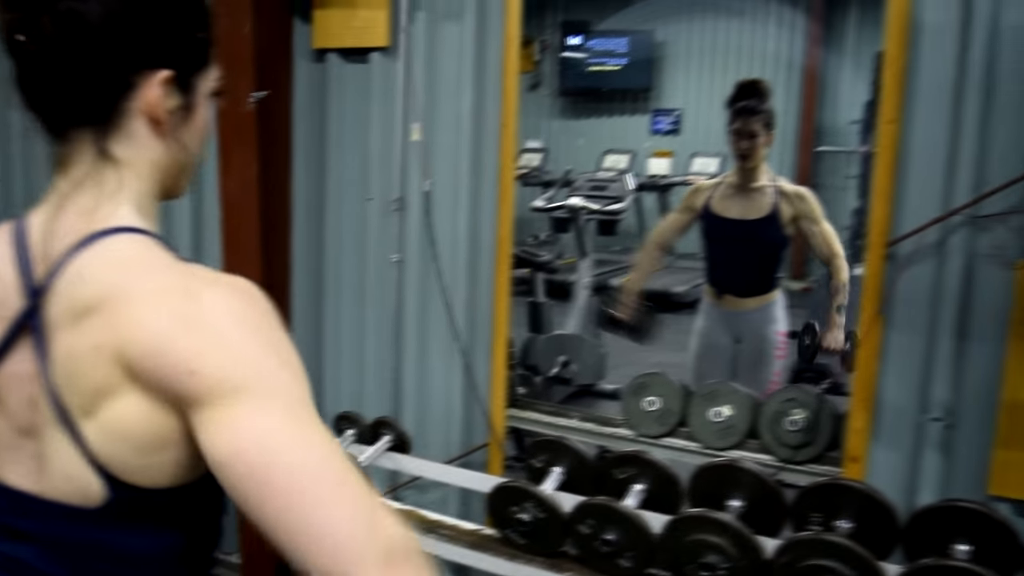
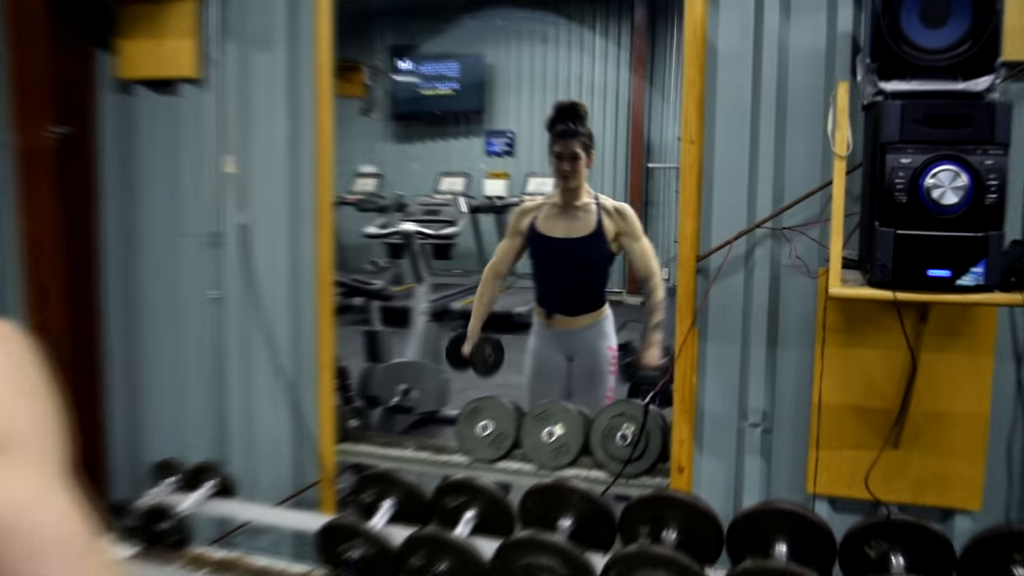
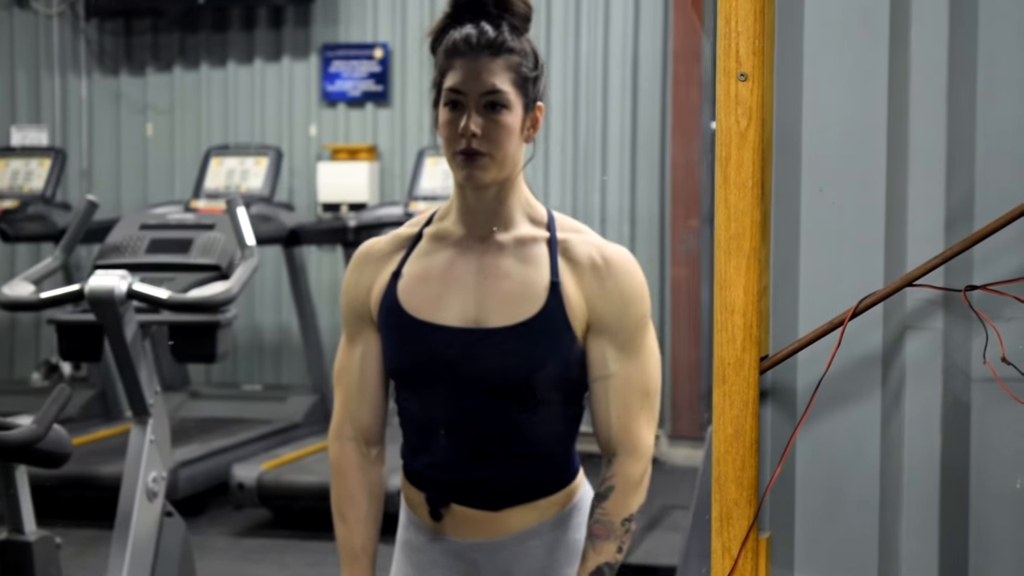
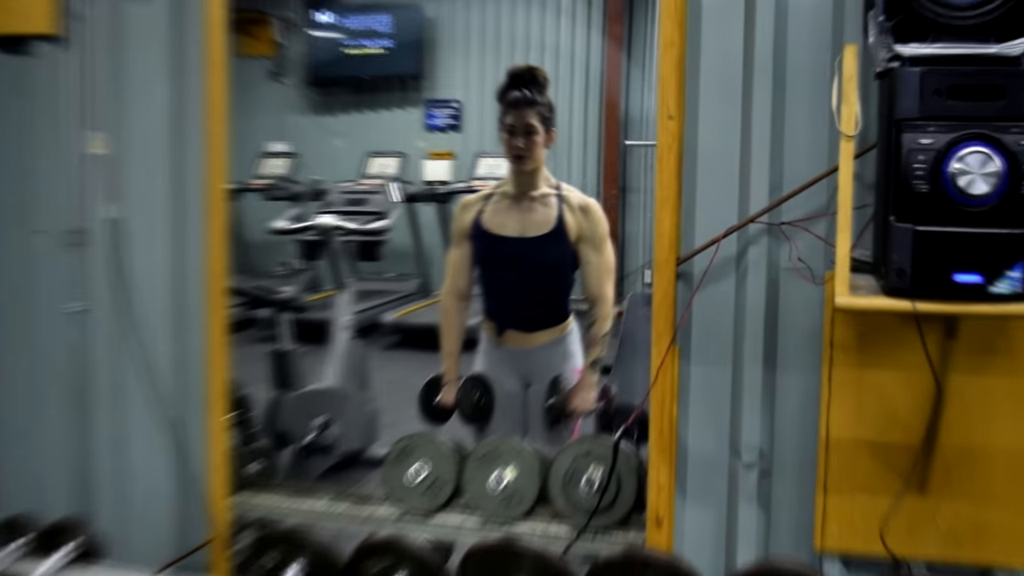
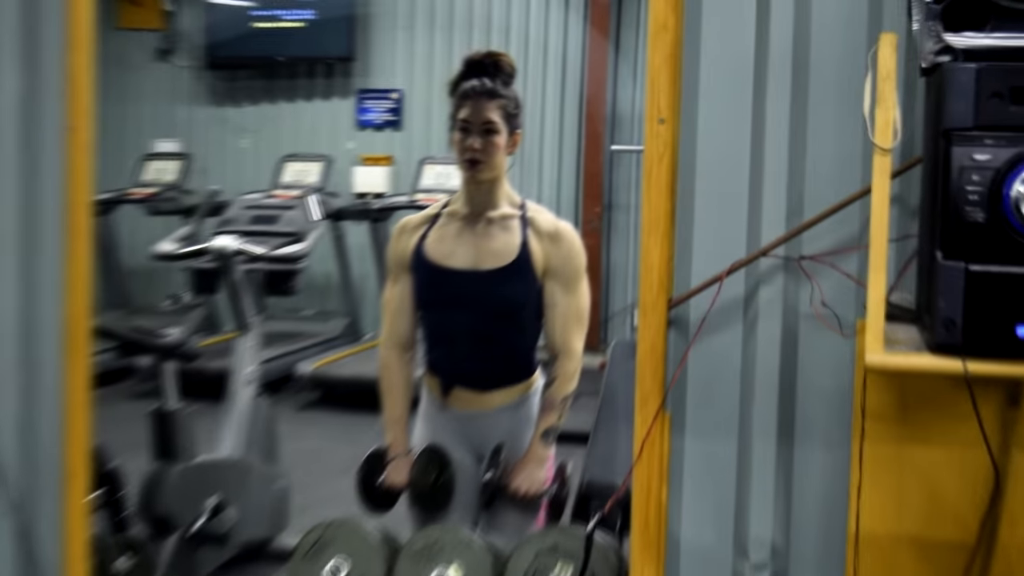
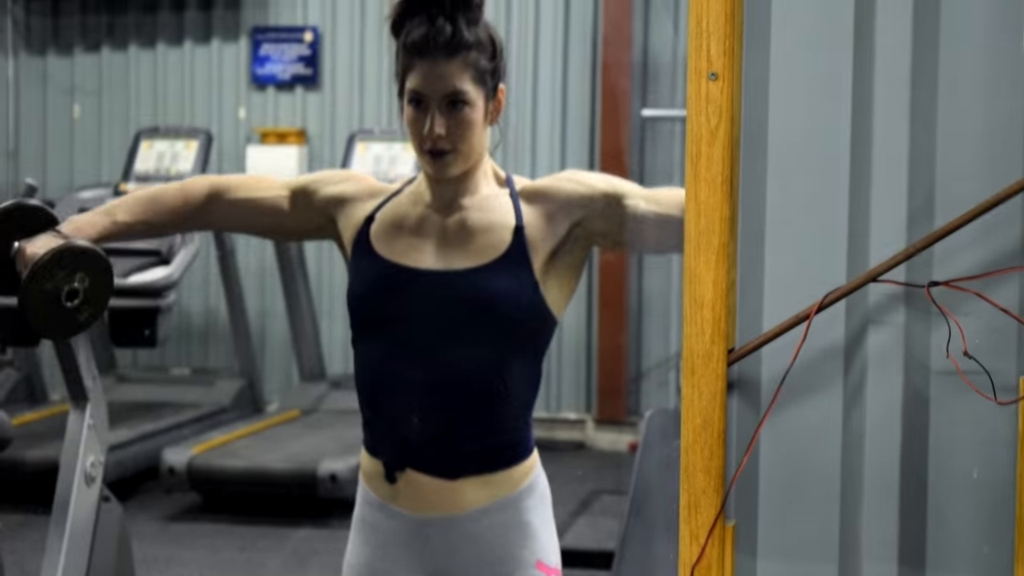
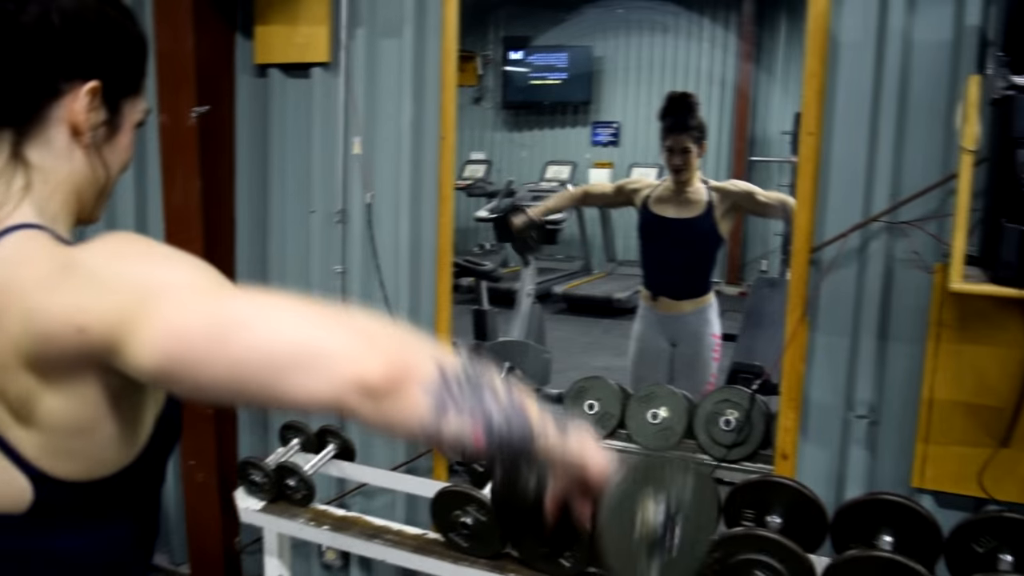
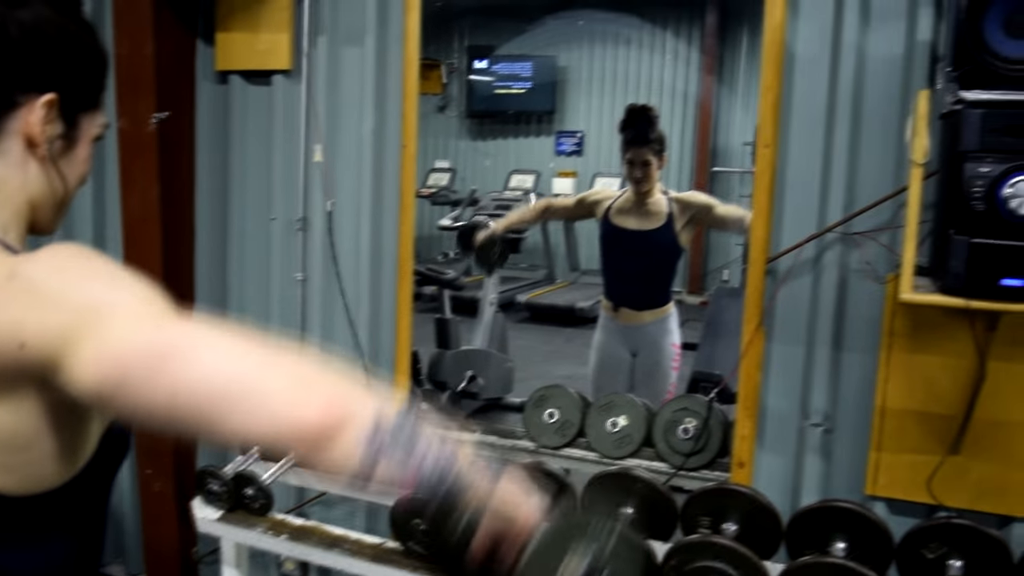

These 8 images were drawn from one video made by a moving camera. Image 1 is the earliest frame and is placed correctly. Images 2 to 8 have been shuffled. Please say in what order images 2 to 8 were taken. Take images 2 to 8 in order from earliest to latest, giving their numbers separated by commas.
7, 8, 2, 4, 5, 6, 3
